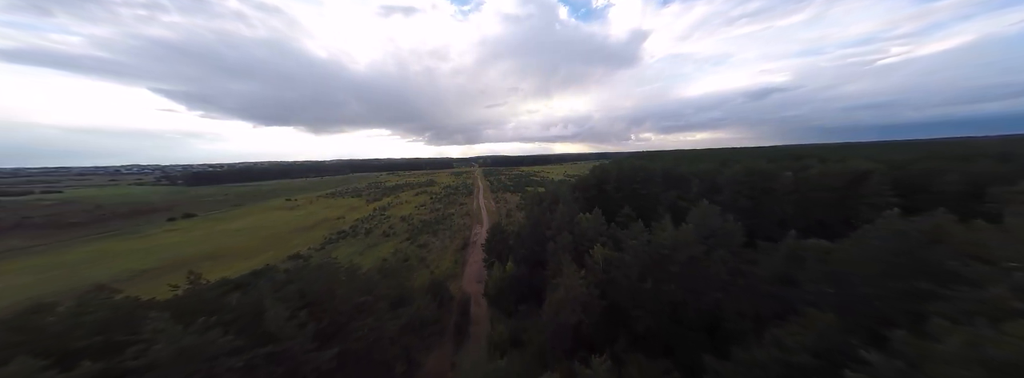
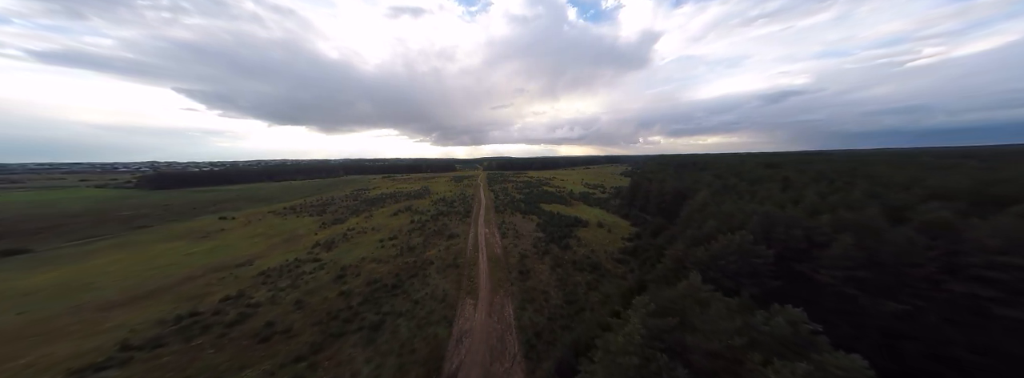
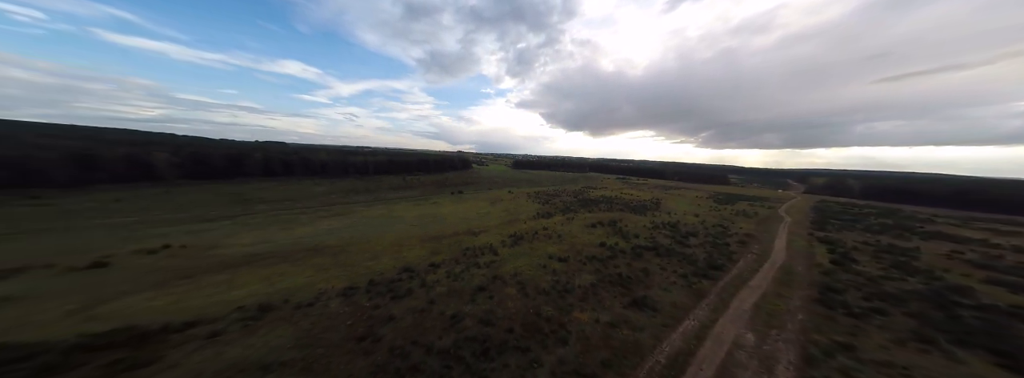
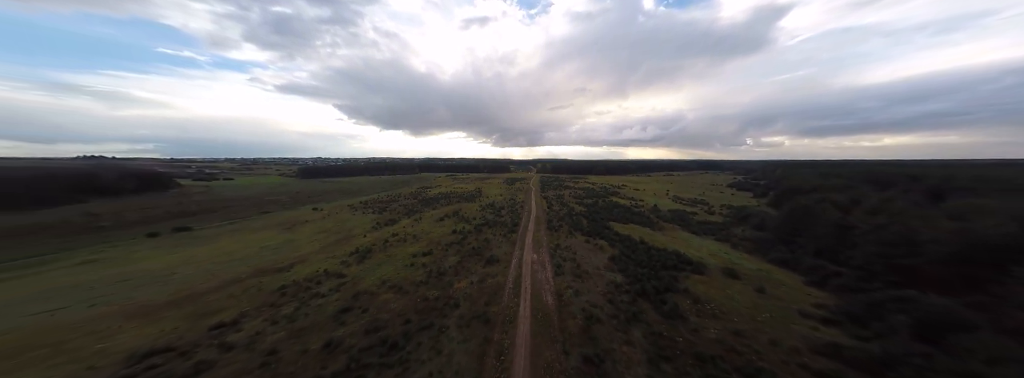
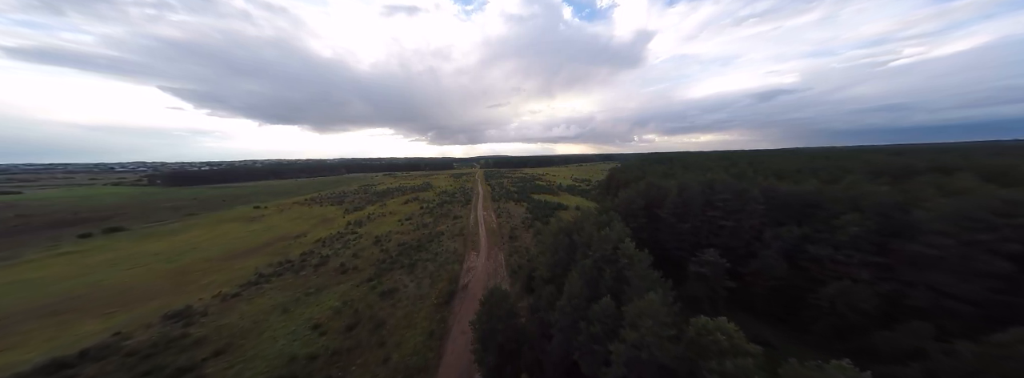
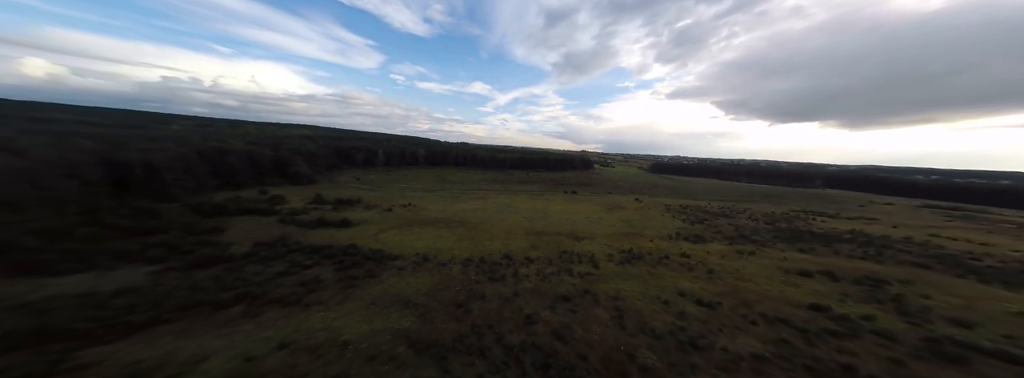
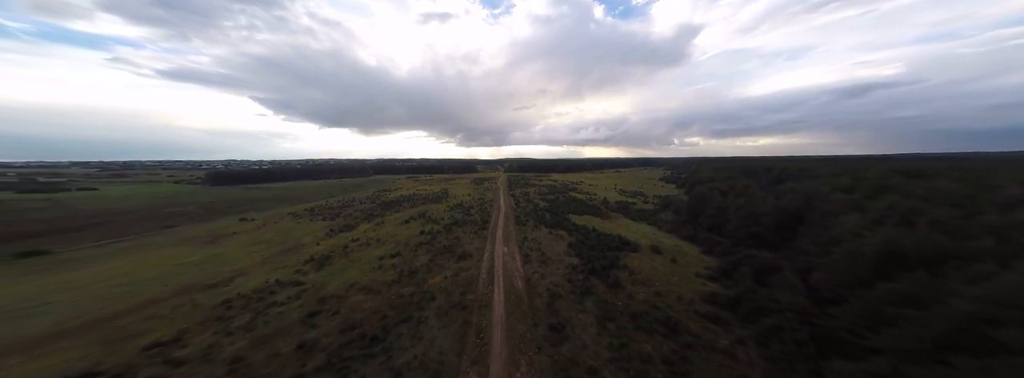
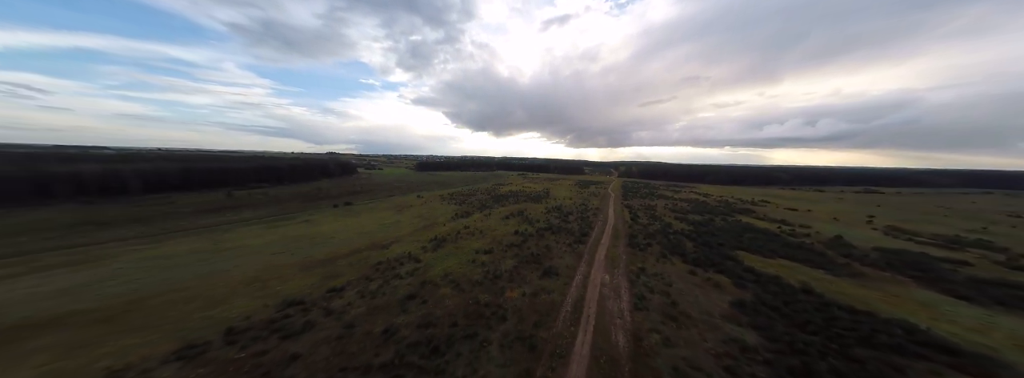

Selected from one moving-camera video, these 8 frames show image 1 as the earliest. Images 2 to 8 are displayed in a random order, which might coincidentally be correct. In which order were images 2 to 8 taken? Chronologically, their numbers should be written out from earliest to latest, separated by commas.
5, 2, 7, 4, 8, 3, 6
